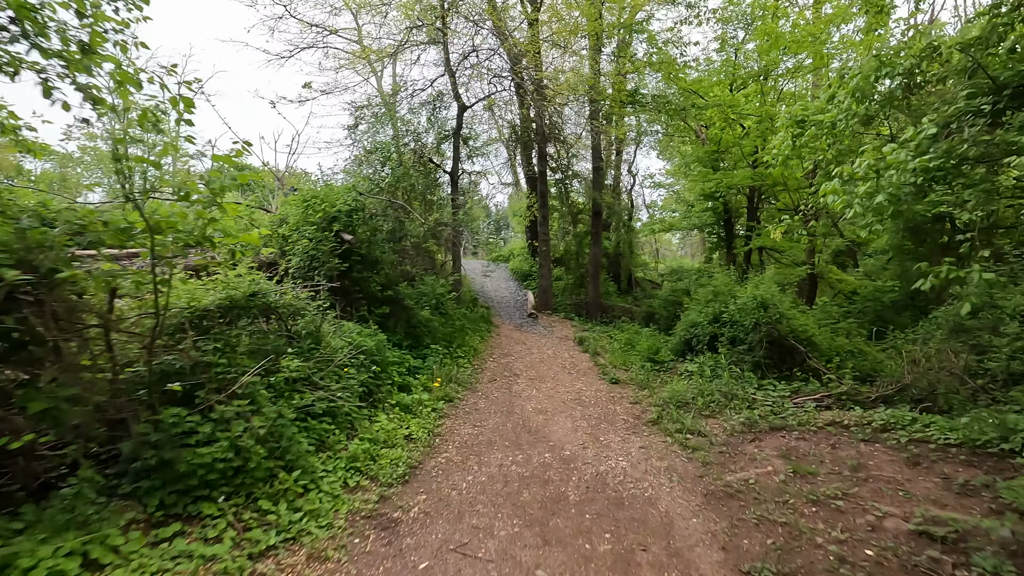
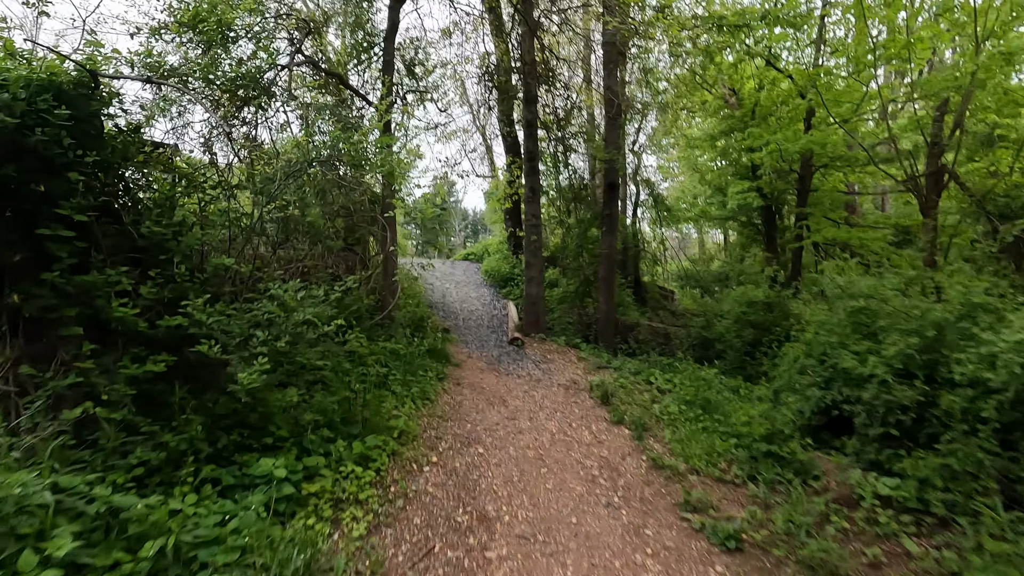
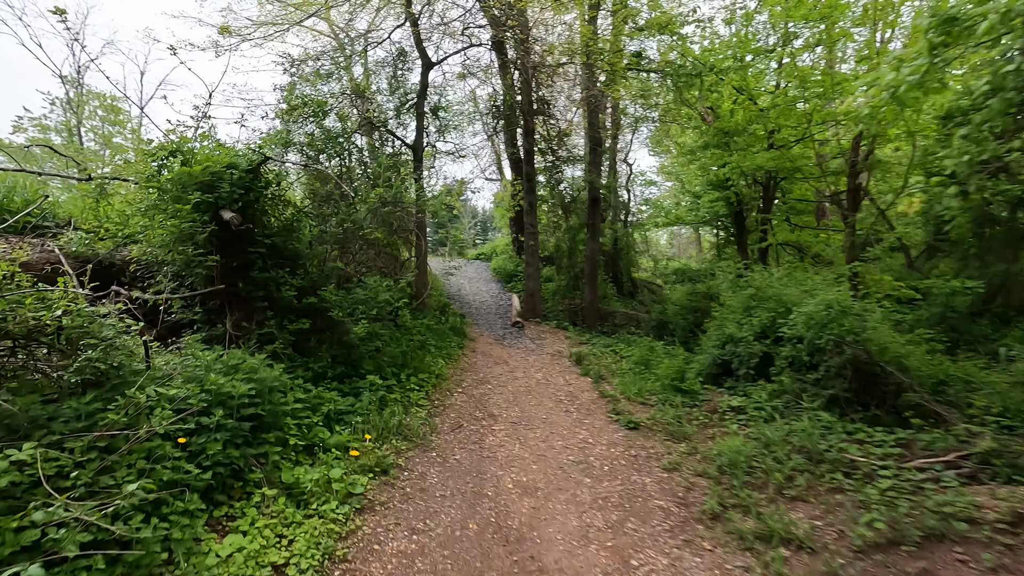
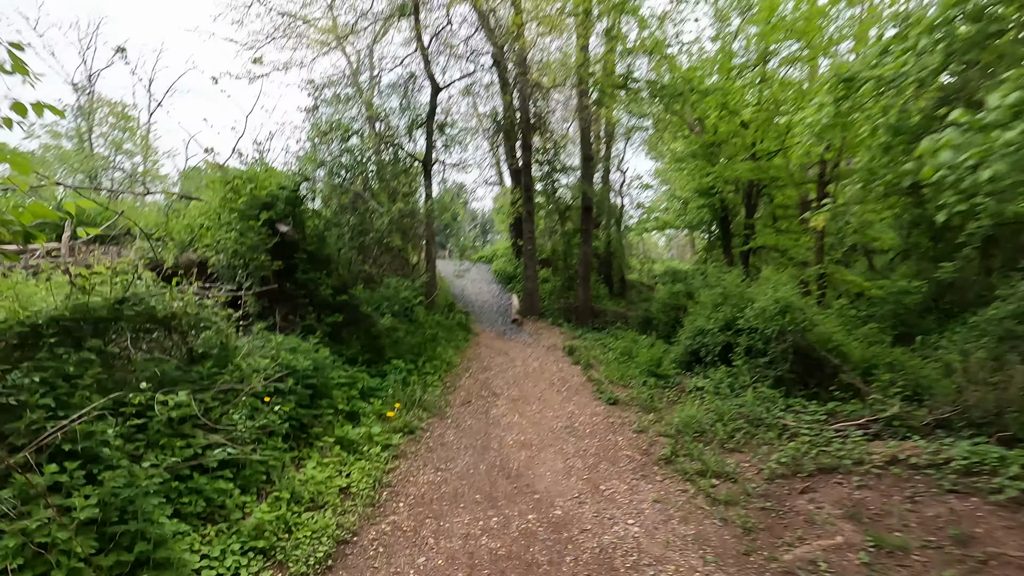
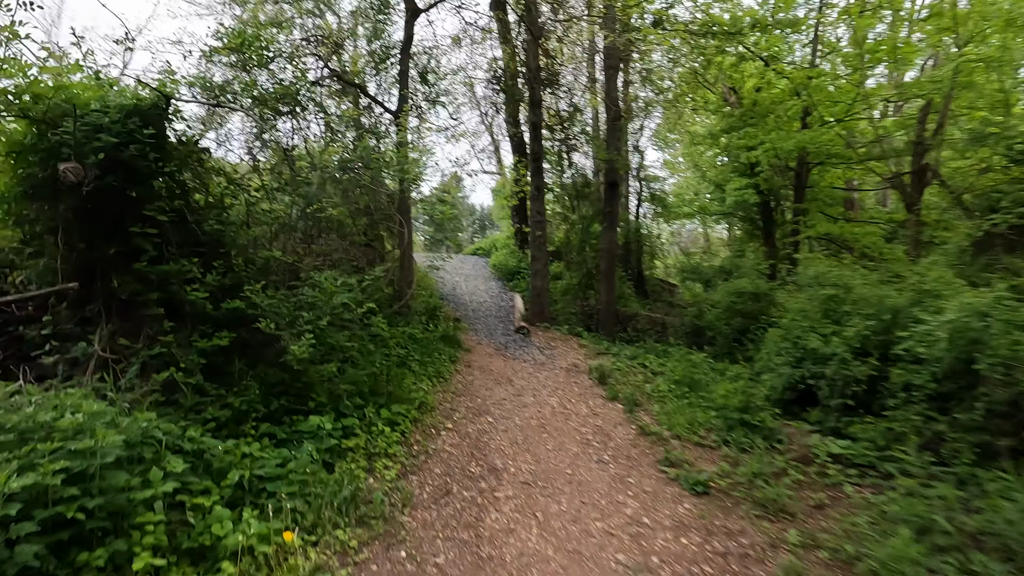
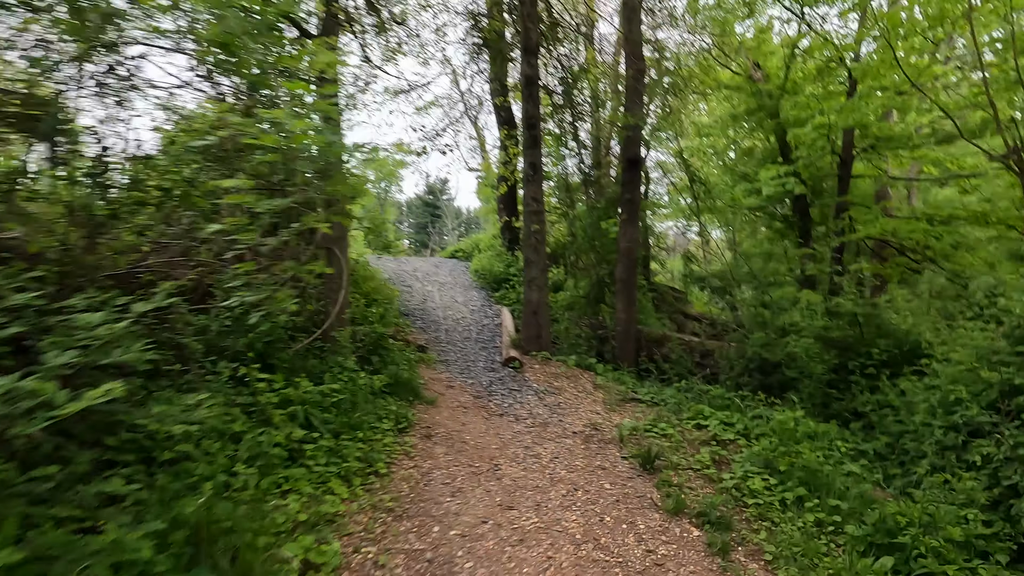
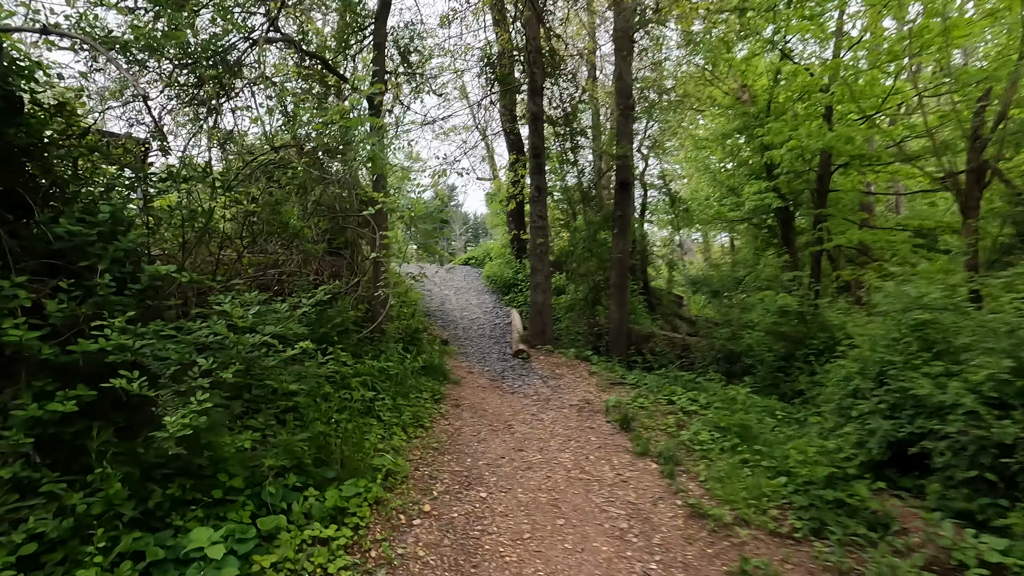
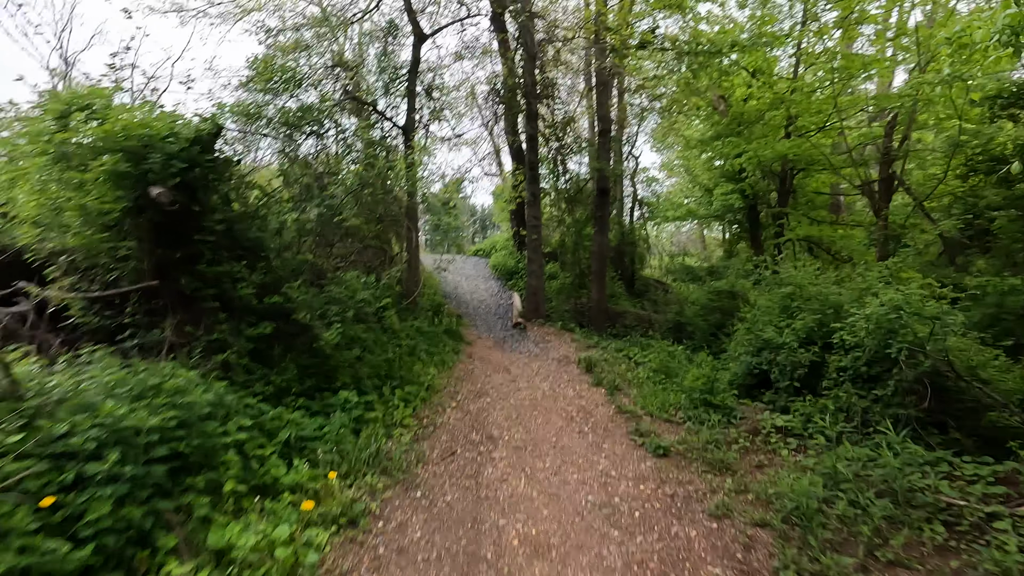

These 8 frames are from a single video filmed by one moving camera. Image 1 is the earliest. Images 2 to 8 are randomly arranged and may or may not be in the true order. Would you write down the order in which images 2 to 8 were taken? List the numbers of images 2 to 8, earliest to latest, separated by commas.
4, 3, 8, 5, 2, 7, 6
